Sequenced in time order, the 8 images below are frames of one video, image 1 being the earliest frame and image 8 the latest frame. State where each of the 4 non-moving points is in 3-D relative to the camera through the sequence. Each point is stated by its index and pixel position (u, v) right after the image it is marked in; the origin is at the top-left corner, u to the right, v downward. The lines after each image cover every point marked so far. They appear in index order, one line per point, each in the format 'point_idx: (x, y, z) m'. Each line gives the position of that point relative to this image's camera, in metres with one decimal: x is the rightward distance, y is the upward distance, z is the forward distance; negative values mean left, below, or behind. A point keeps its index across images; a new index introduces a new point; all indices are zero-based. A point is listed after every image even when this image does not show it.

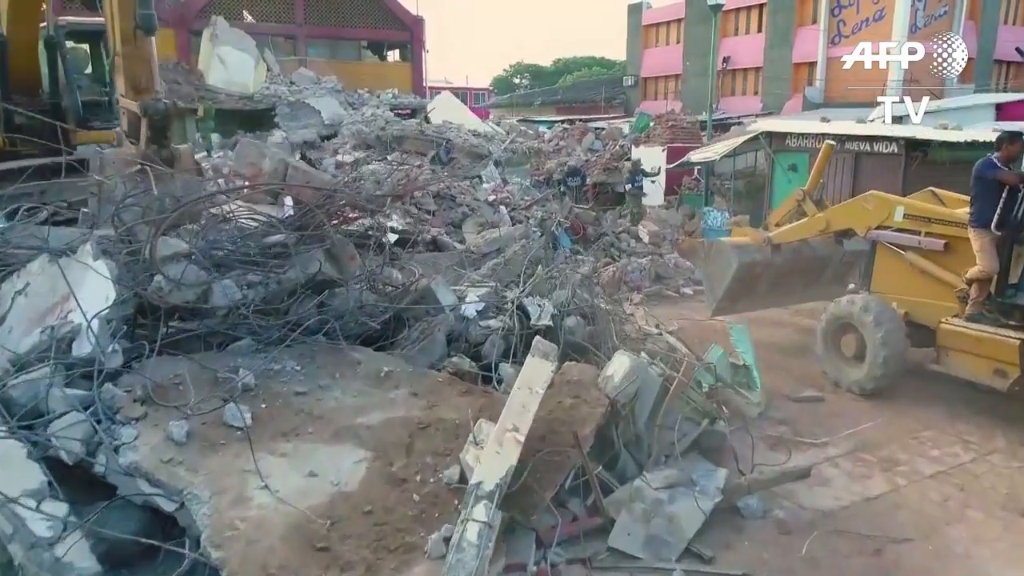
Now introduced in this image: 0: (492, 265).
0: (-0.2, +0.2, +6.7) m
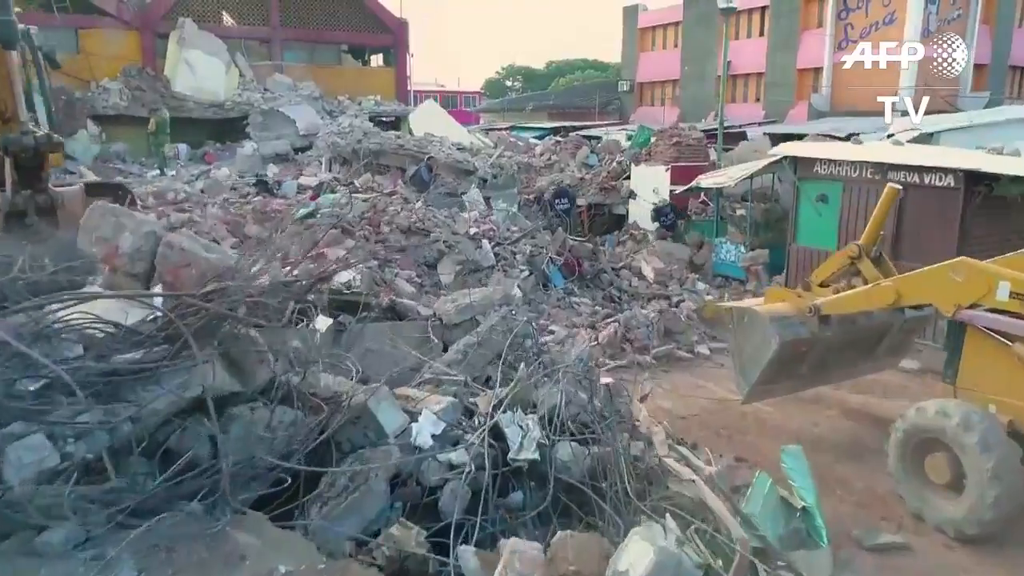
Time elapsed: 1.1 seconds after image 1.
0: (-0.4, -0.4, +5.2) m
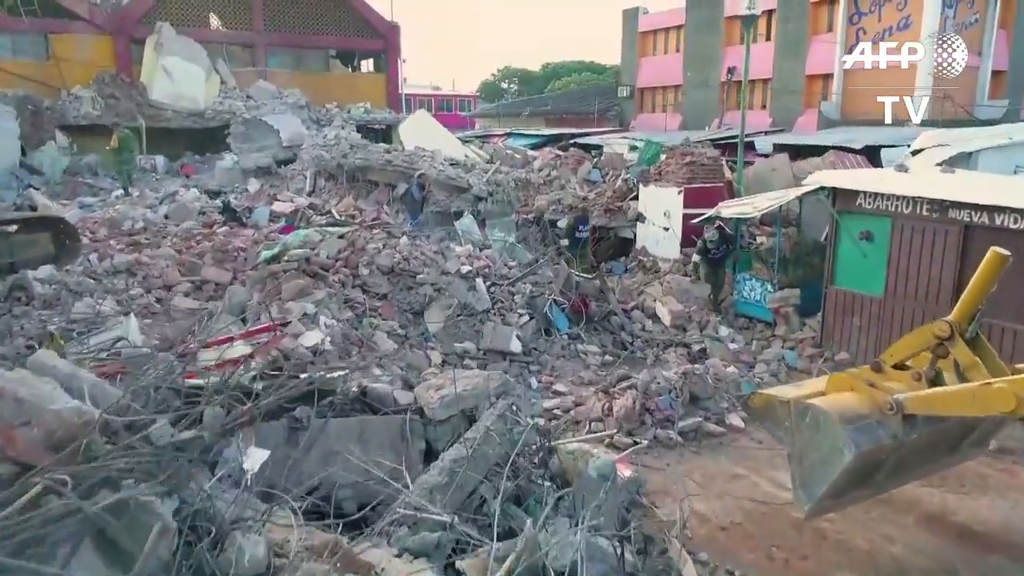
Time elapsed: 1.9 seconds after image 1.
0: (-0.4, -1.0, +4.0) m
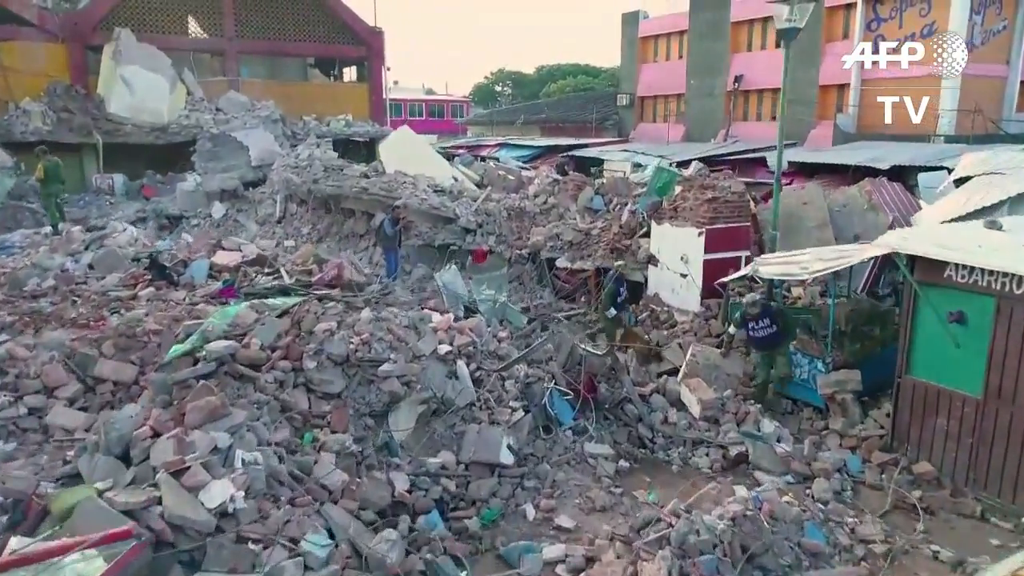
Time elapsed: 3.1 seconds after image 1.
0: (-0.4, -1.8, +2.3) m
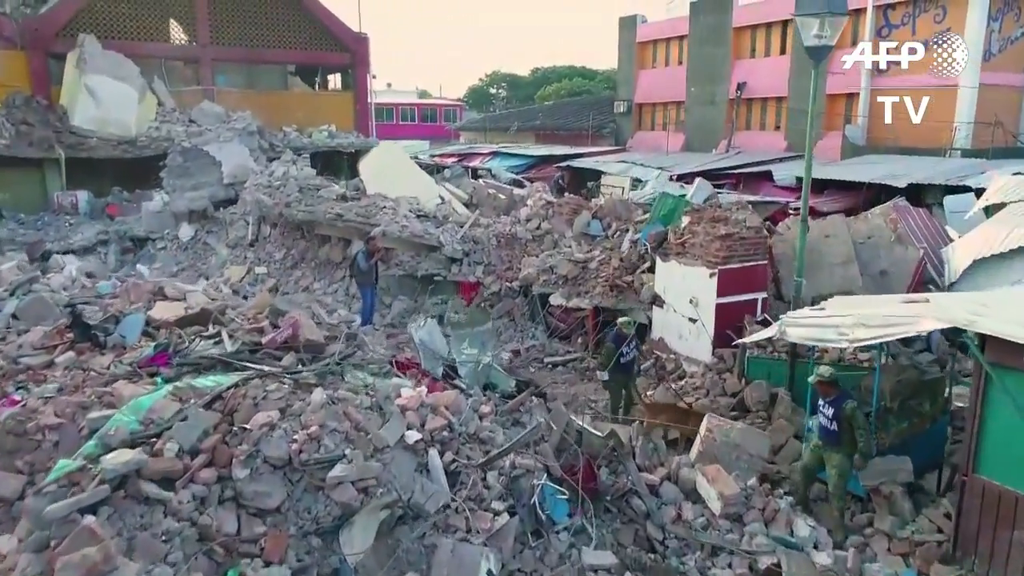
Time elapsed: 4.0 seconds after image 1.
0: (-0.5, -2.4, +1.1) m
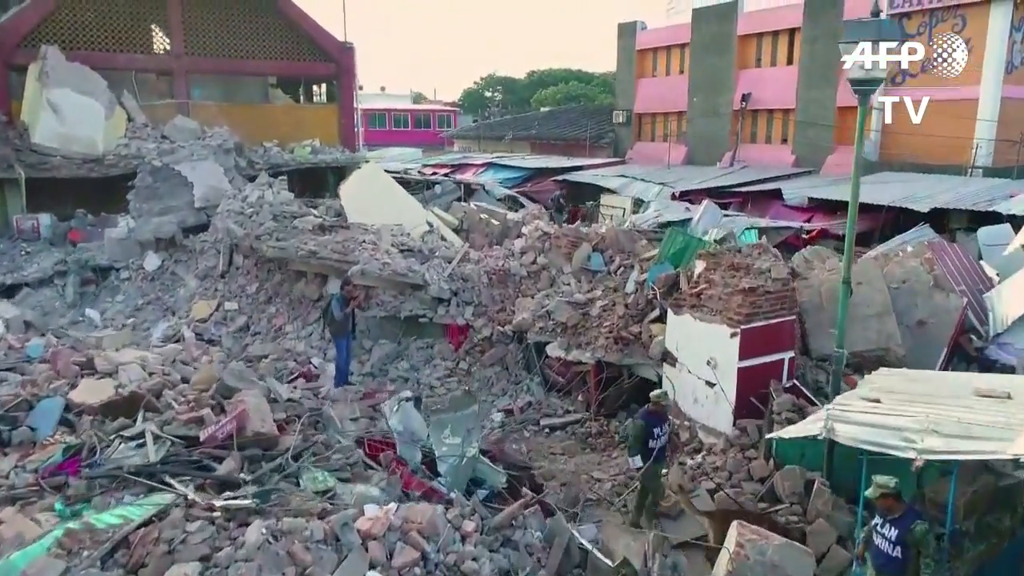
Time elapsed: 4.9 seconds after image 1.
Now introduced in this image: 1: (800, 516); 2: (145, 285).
0: (-0.6, -3.1, -0.1) m
1: (+2.6, -2.1, +6.4) m
2: (-7.3, +0.1, +13.9) m
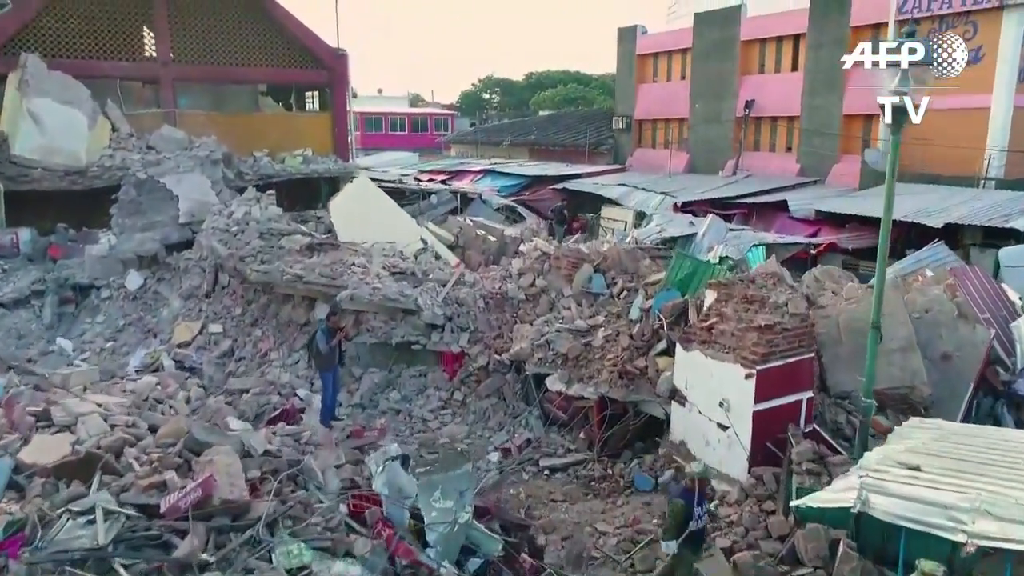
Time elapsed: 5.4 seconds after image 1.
0: (-0.6, -3.4, -0.6) m
1: (+2.6, -2.5, +5.8) m
2: (-7.3, -0.3, +13.3) m
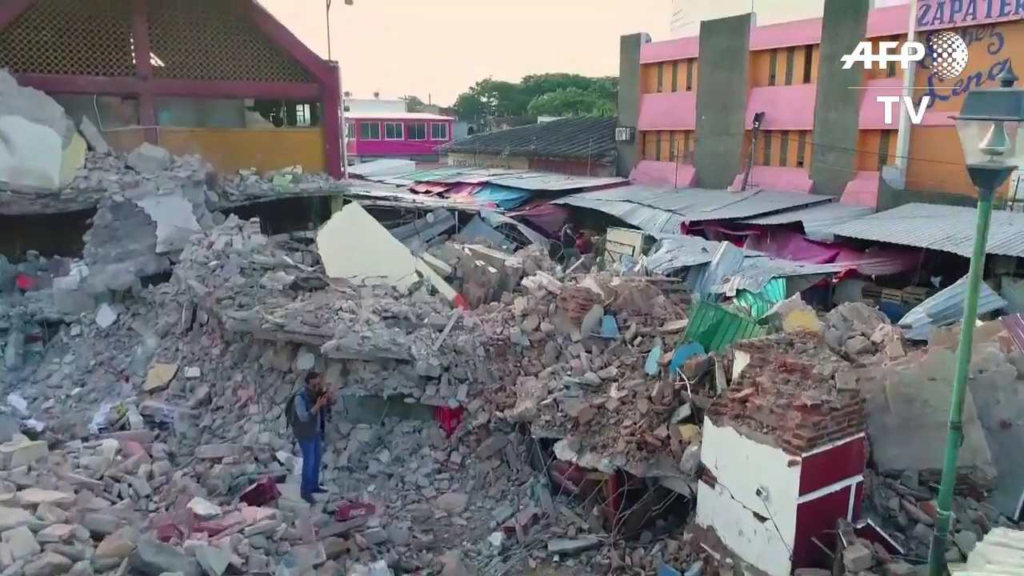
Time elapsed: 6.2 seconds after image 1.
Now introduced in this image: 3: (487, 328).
0: (-0.5, -4.1, -1.6) m
1: (+2.7, -3.1, +4.8) m
2: (-7.3, -1.0, +12.3) m
3: (-0.4, -0.6, +10.2) m
